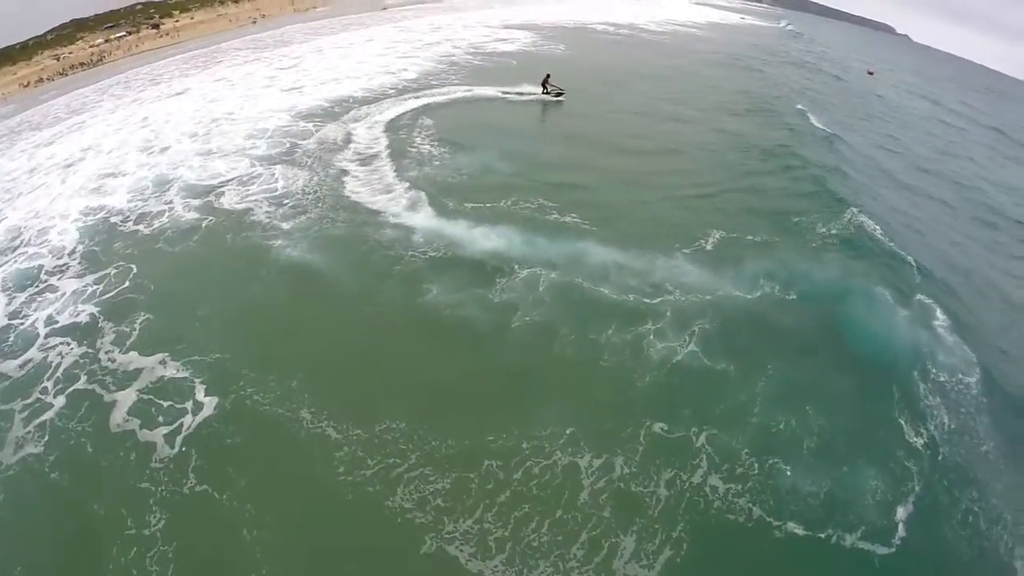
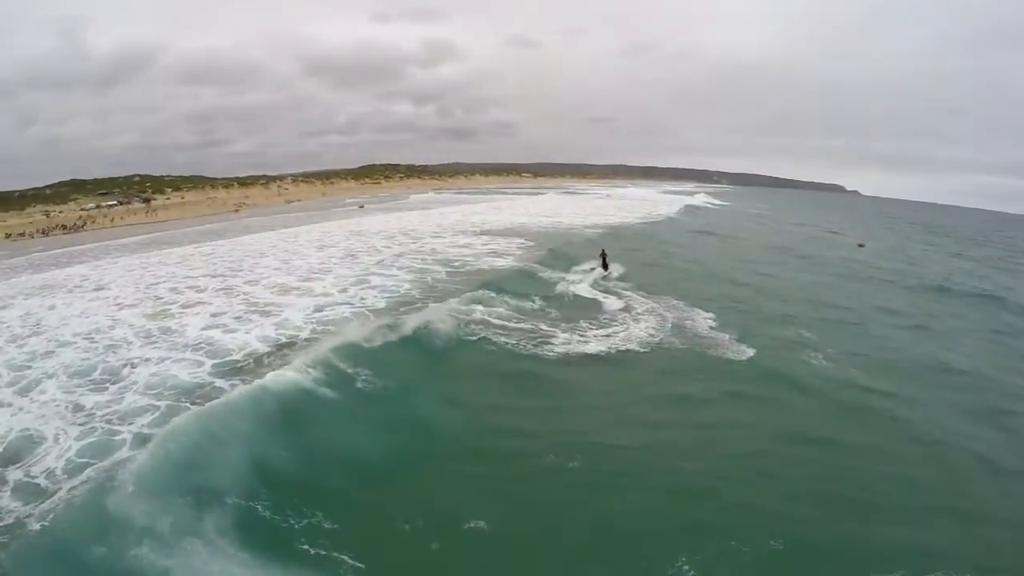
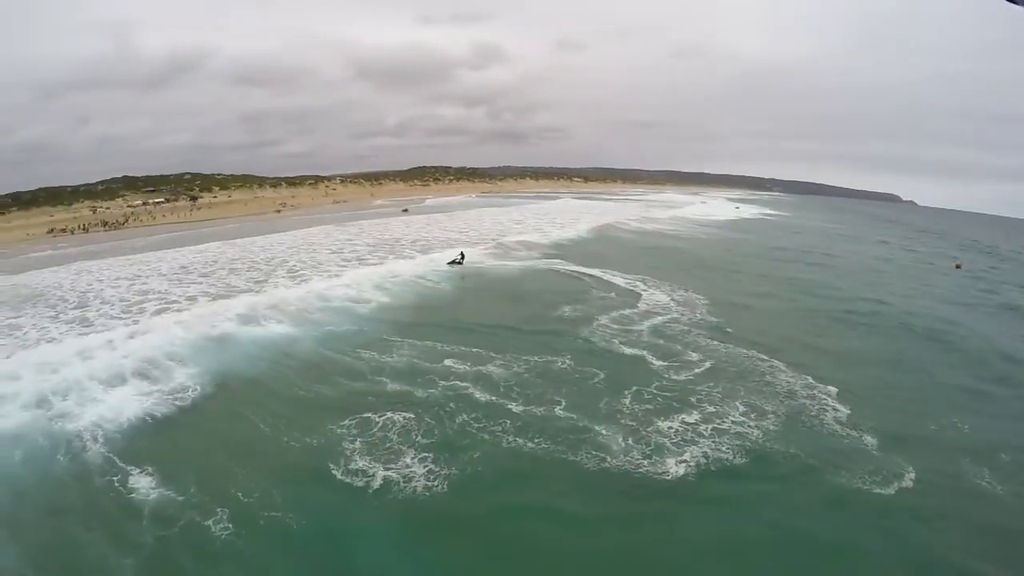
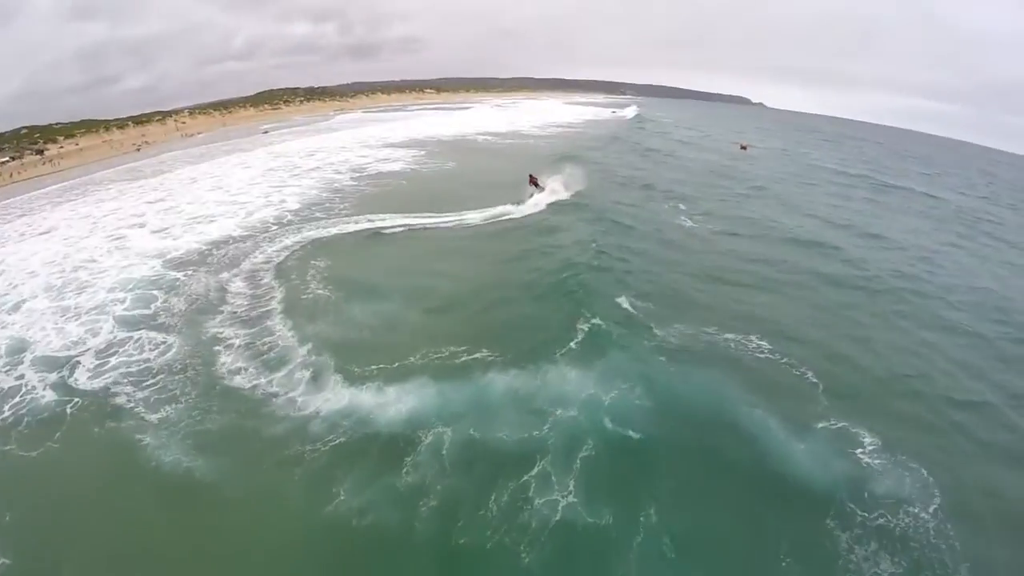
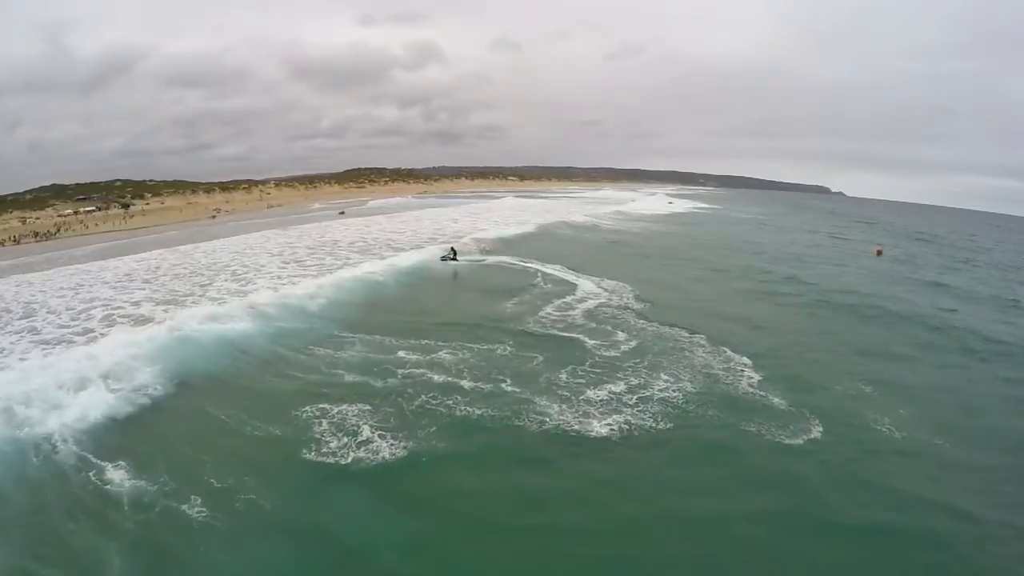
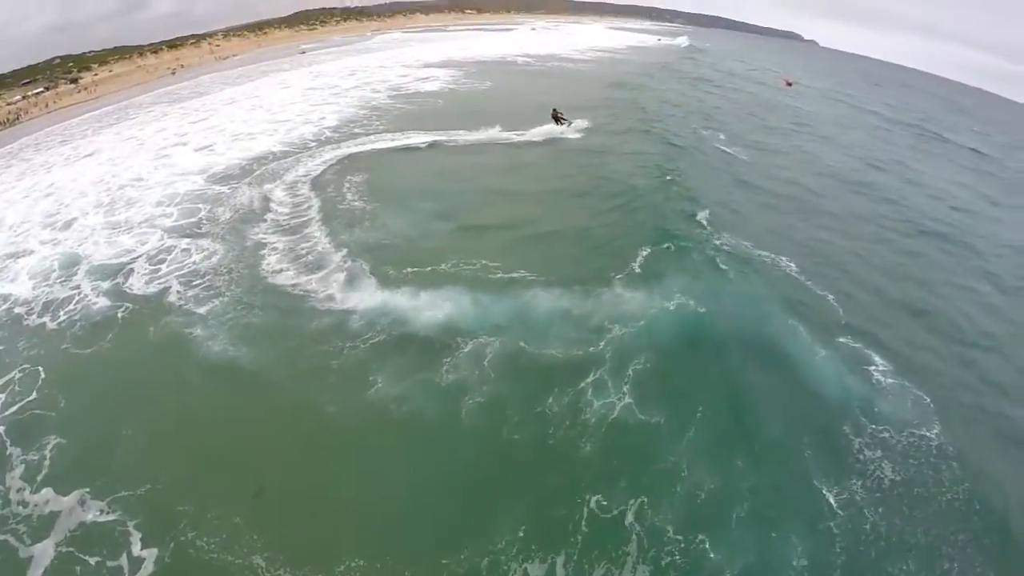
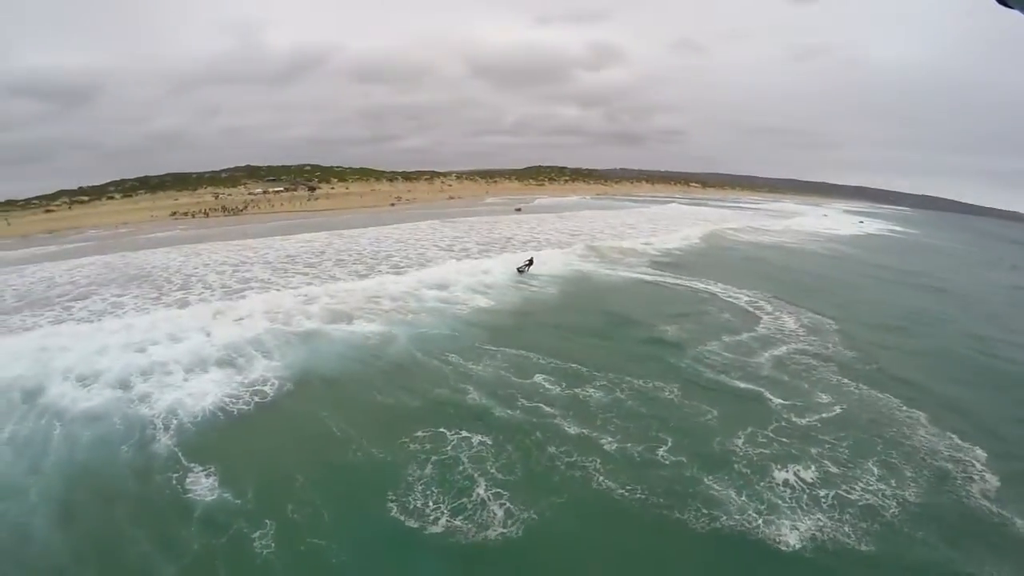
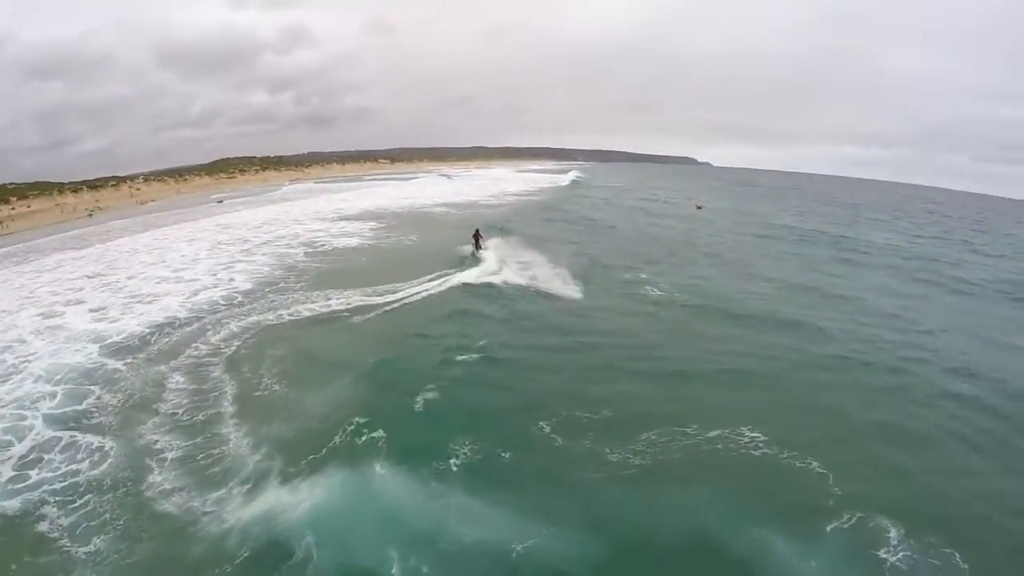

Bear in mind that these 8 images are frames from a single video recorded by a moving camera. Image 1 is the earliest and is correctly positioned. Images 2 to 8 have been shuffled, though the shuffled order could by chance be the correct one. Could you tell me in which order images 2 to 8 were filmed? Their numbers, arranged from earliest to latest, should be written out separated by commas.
6, 4, 8, 2, 5, 3, 7
